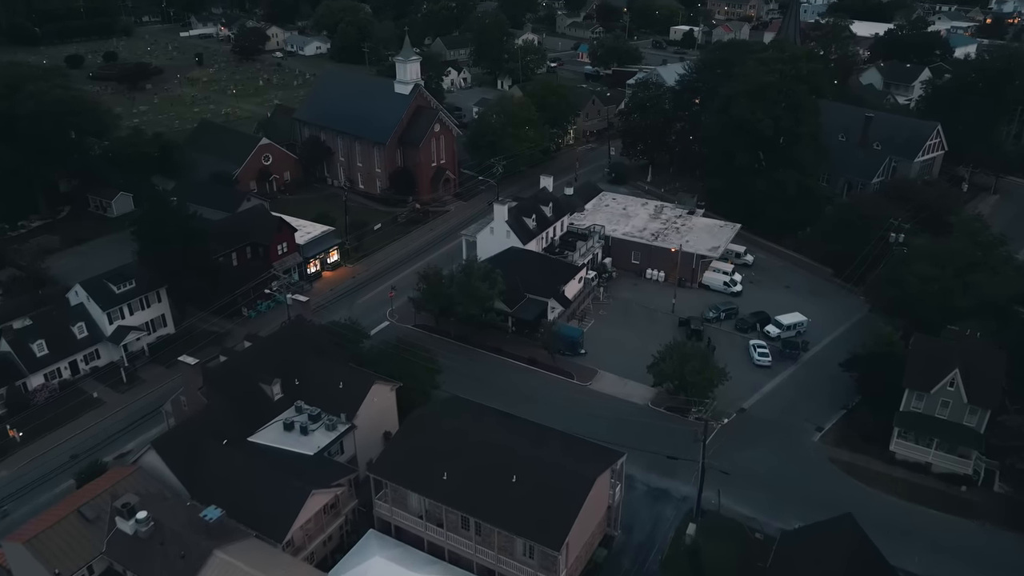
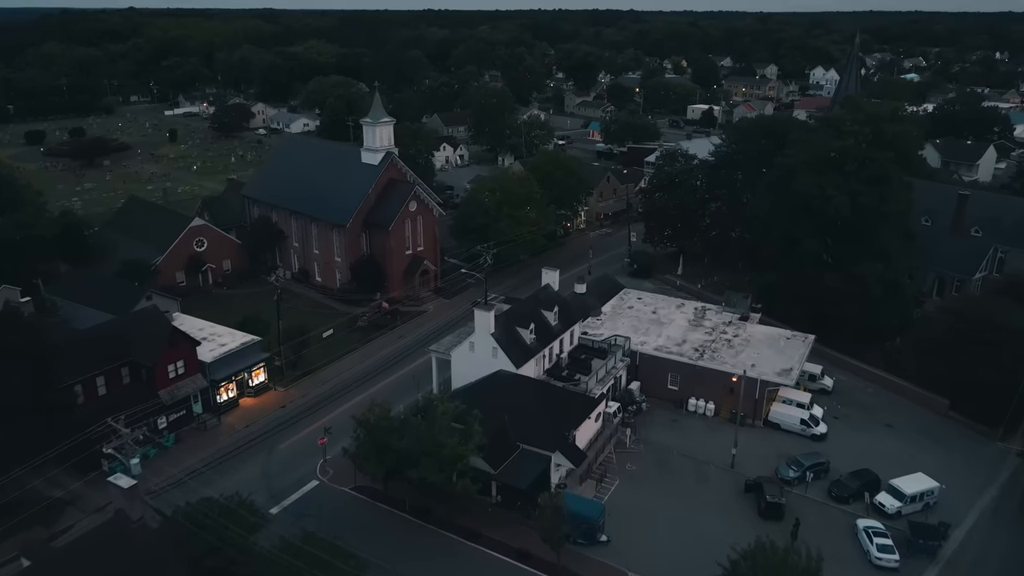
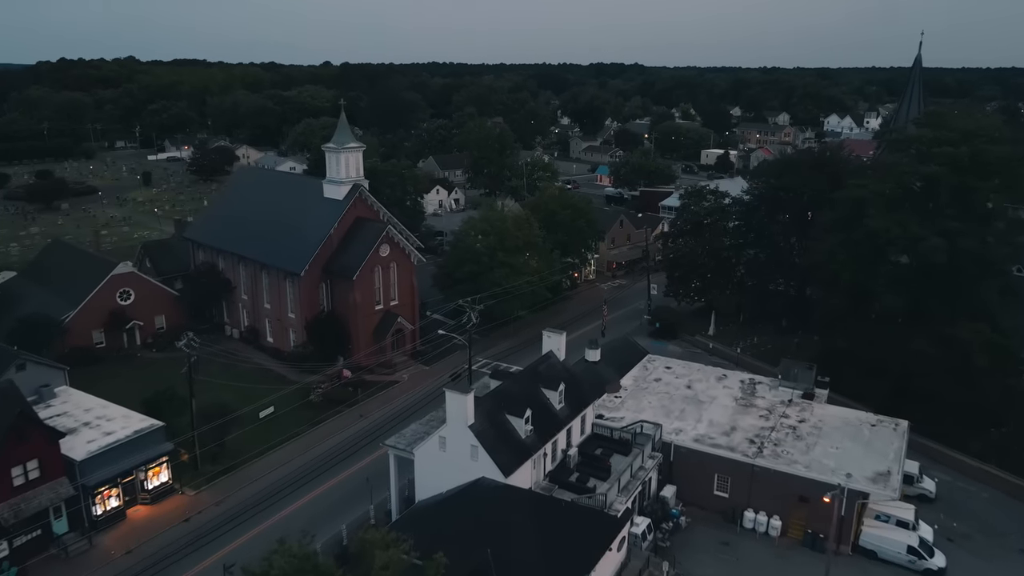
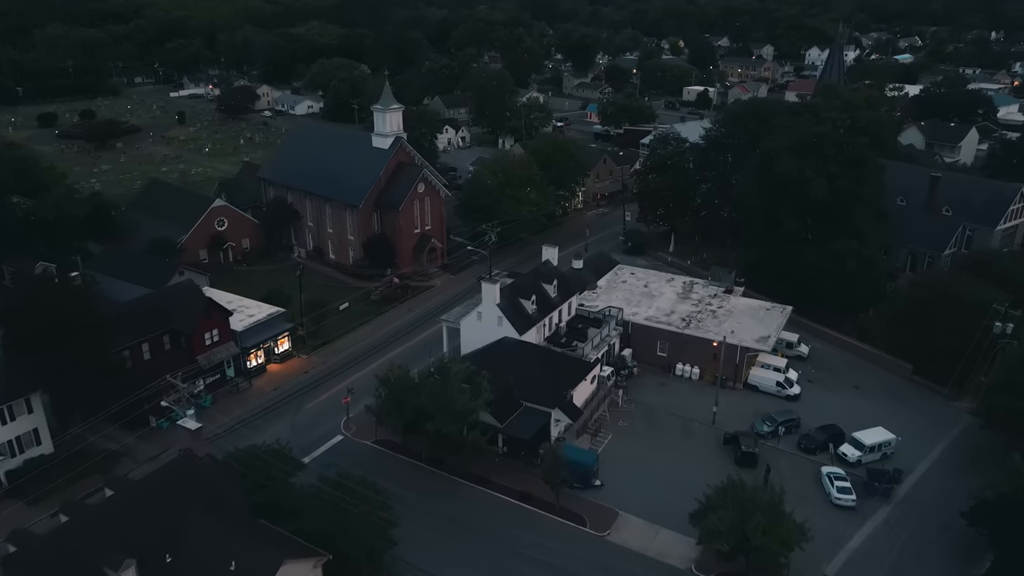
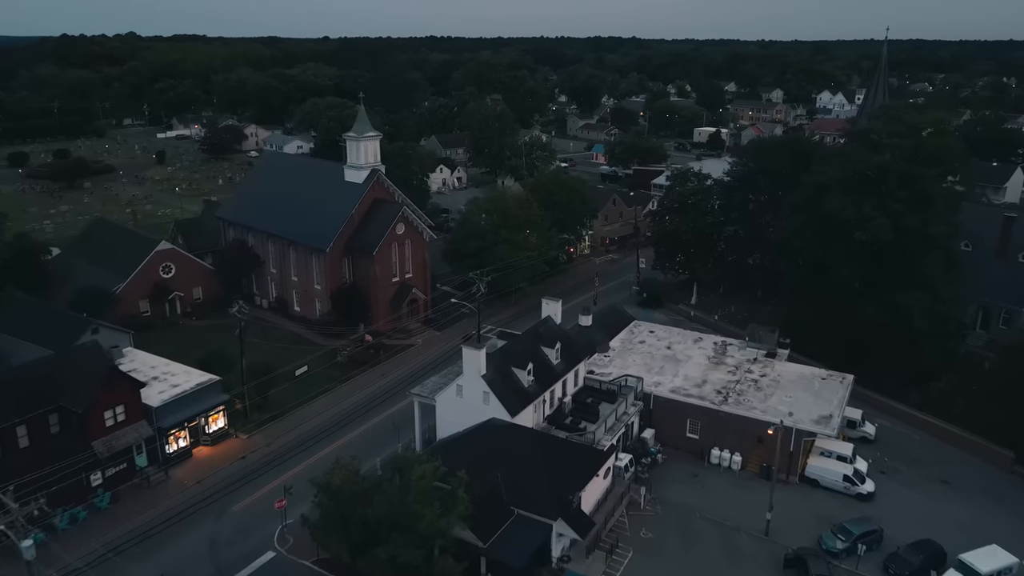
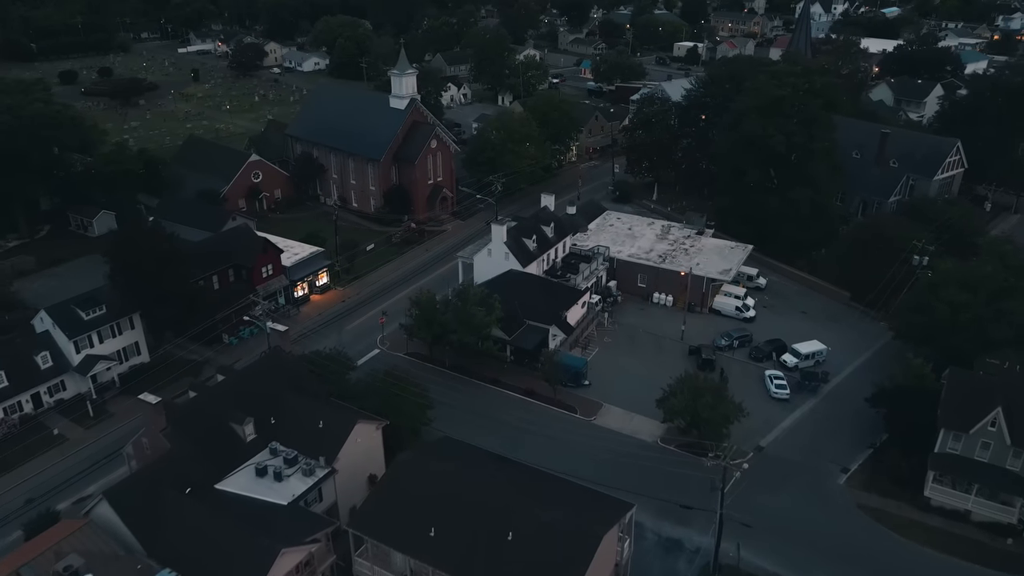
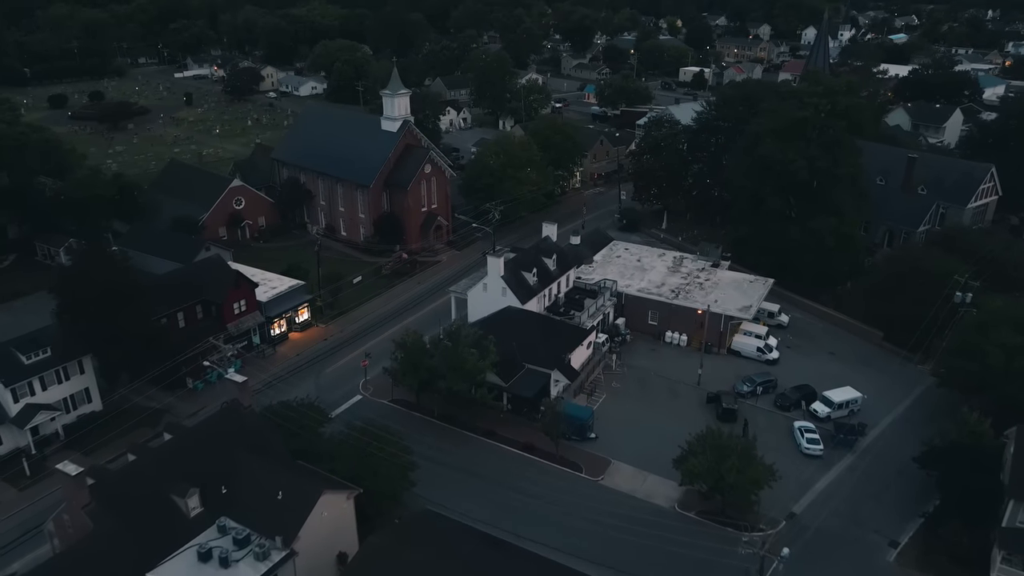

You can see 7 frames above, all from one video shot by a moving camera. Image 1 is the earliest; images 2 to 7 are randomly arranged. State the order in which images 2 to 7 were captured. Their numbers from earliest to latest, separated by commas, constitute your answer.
6, 7, 4, 2, 5, 3
